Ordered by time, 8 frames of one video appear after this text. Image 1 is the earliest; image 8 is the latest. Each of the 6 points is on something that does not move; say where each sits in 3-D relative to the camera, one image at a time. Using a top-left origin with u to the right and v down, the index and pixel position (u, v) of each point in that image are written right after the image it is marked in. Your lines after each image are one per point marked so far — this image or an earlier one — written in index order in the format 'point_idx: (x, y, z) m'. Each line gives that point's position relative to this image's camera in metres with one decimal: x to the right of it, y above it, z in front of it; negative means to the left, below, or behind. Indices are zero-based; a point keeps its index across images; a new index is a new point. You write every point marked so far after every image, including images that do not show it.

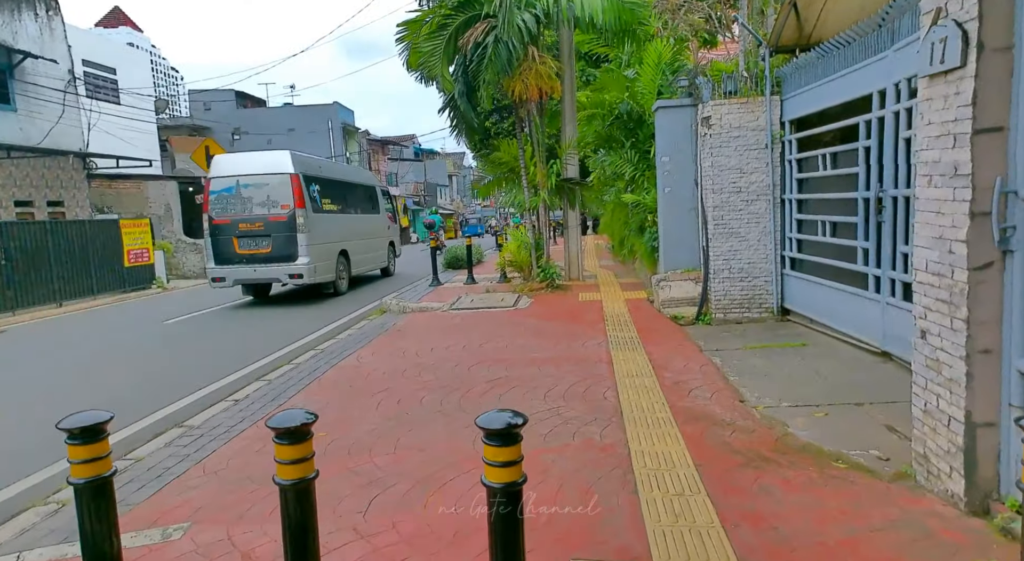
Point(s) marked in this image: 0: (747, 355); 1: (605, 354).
0: (+2.4, -0.8, +6.4) m
1: (+0.9, -0.7, +6.2) m
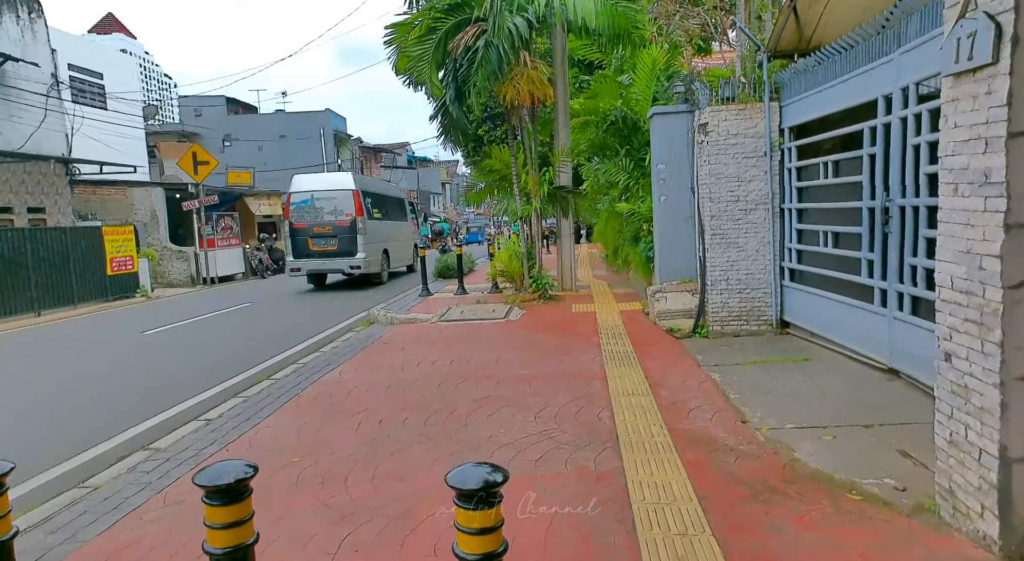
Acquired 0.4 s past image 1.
0: (+2.3, -0.9, +6.1) m
1: (+0.8, -0.9, +5.9) m
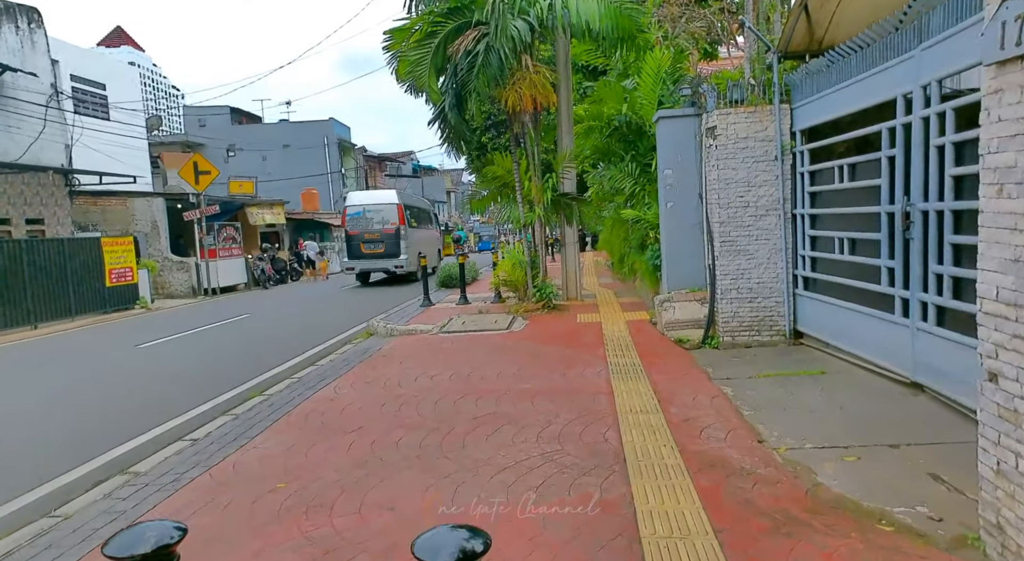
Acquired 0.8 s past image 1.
0: (+2.3, -1.0, +5.8) m
1: (+0.9, -0.9, +5.6) m
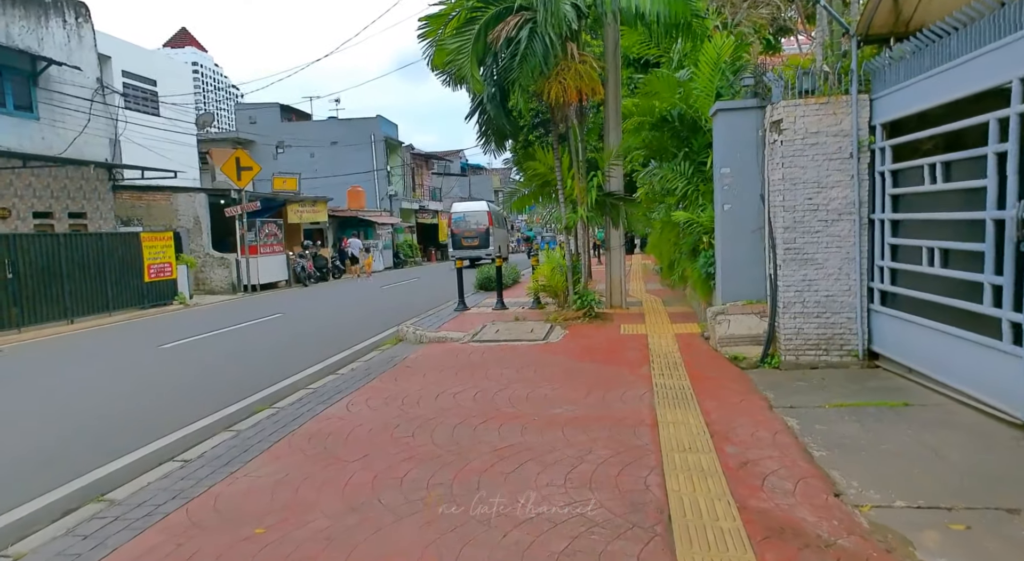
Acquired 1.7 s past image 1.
0: (+2.6, -1.1, +5.0) m
1: (+1.1, -1.0, +4.9) m
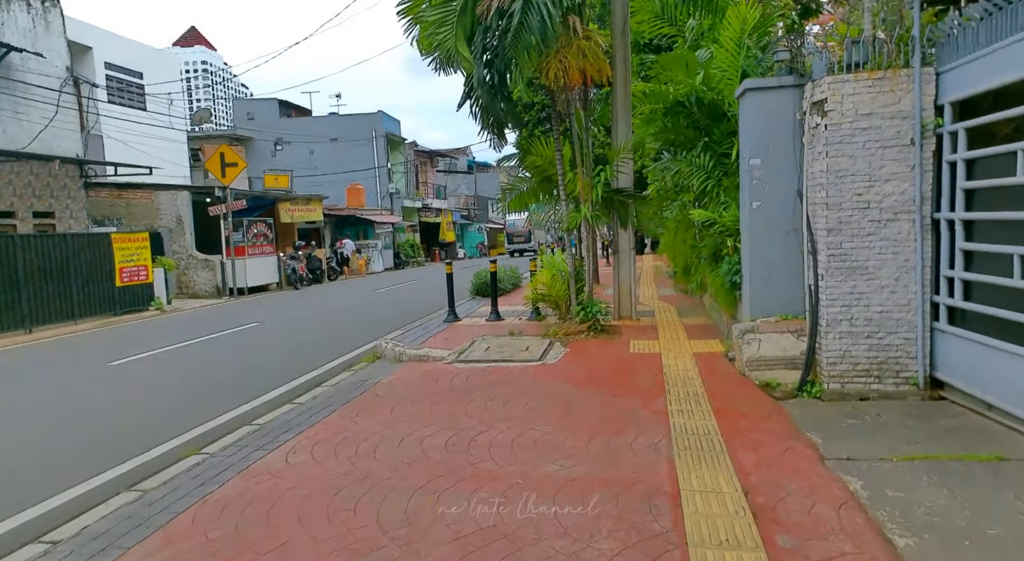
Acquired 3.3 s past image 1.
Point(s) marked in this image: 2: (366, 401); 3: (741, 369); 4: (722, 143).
0: (+2.5, -1.2, +3.8) m
1: (+1.0, -1.2, +3.8) m
2: (-1.3, -1.1, +5.7) m
3: (+2.3, -0.9, +6.3) m
4: (+2.7, +1.8, +8.0) m
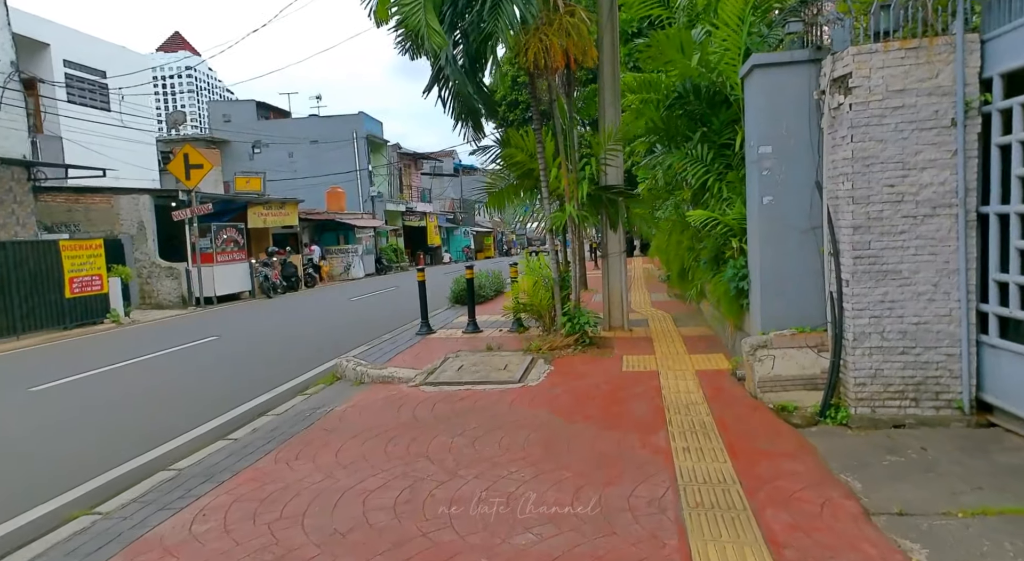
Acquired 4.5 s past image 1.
0: (+2.3, -1.3, +3.0) m
1: (+0.8, -1.2, +2.9) m
2: (-1.6, -1.2, +4.8) m
3: (+2.1, -1.0, +5.4) m
4: (+2.5, +1.7, +7.2) m
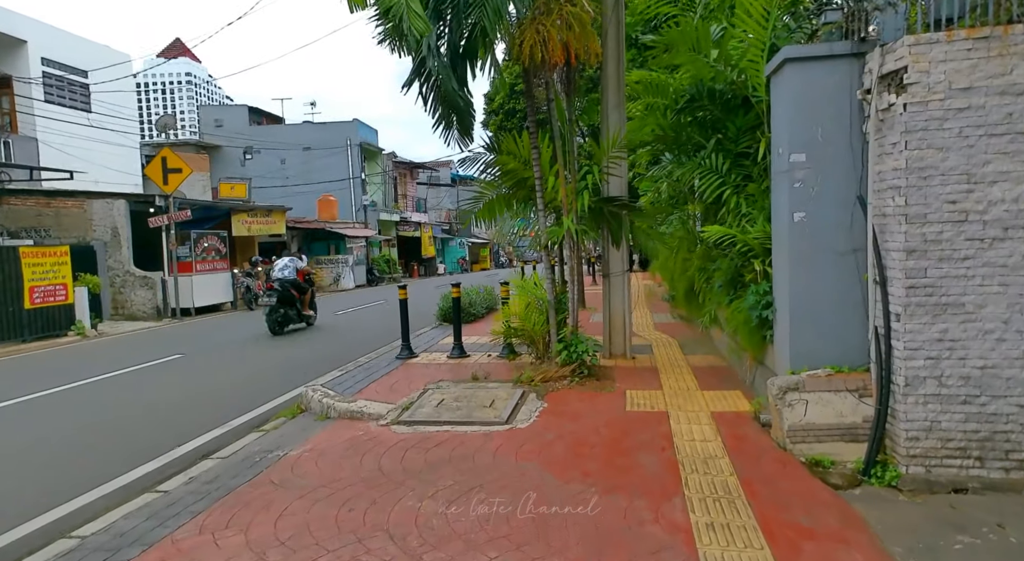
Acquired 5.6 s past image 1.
0: (+2.2, -1.5, +2.2) m
1: (+0.7, -1.4, +2.1) m
2: (-1.7, -1.4, +4.0) m
3: (+2.0, -1.2, +4.6) m
4: (+2.4, +1.5, +6.4) m
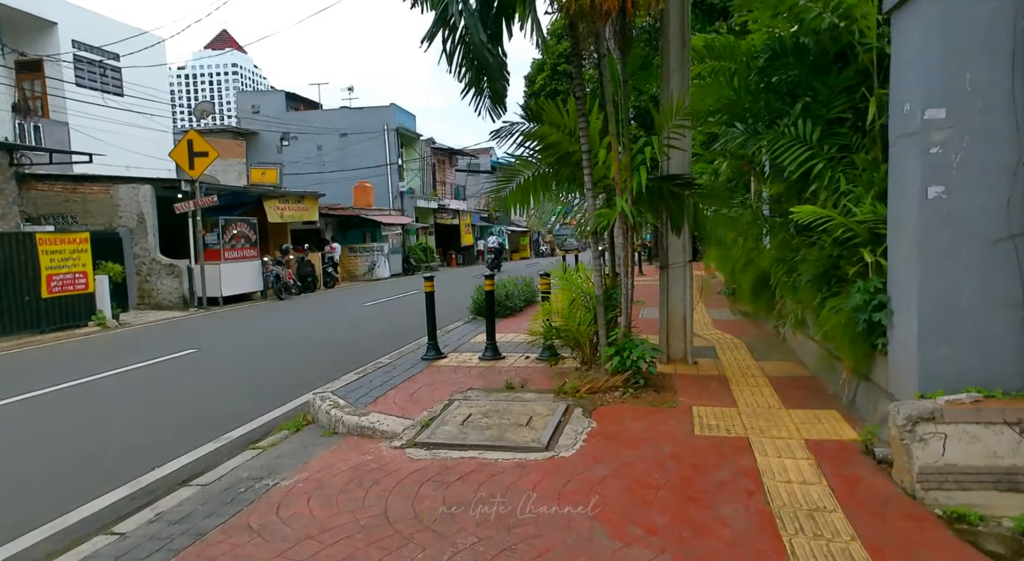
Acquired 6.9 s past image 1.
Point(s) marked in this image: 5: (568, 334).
0: (+2.3, -1.5, +1.1) m
1: (+0.8, -1.4, +1.1) m
2: (-1.5, -1.3, +3.1) m
3: (+2.2, -1.2, +3.5) m
4: (+2.7, +1.5, +5.3) m
5: (+0.6, -0.5, +5.9) m
